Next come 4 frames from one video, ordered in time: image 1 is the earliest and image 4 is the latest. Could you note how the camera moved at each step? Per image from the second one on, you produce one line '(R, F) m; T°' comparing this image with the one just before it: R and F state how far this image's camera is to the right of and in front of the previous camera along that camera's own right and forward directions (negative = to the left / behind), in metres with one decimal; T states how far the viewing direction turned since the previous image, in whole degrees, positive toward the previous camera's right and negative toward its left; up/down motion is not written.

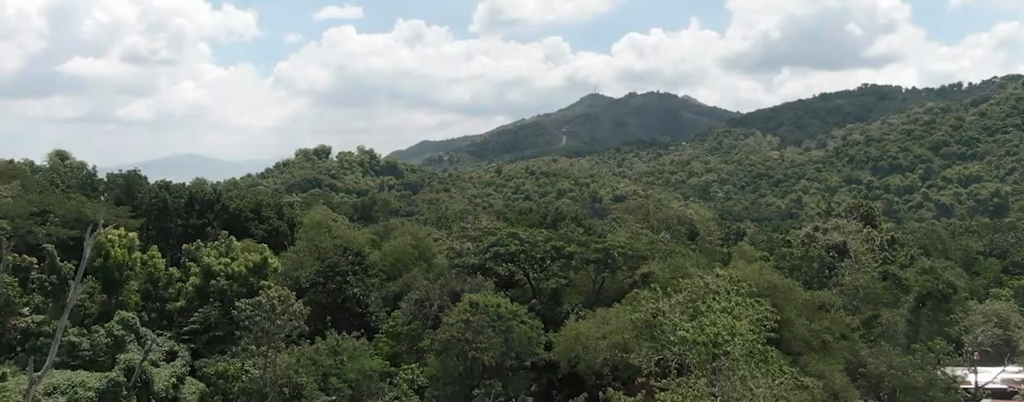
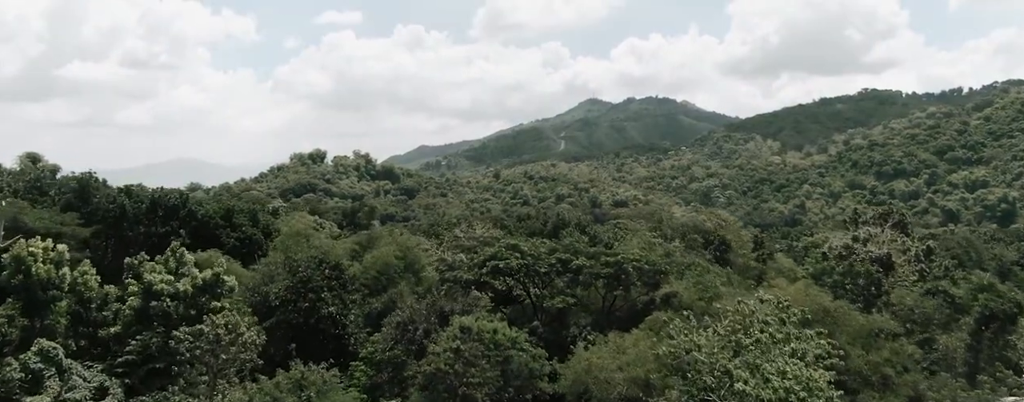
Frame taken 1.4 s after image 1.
(0.0, +1.4) m; 0°
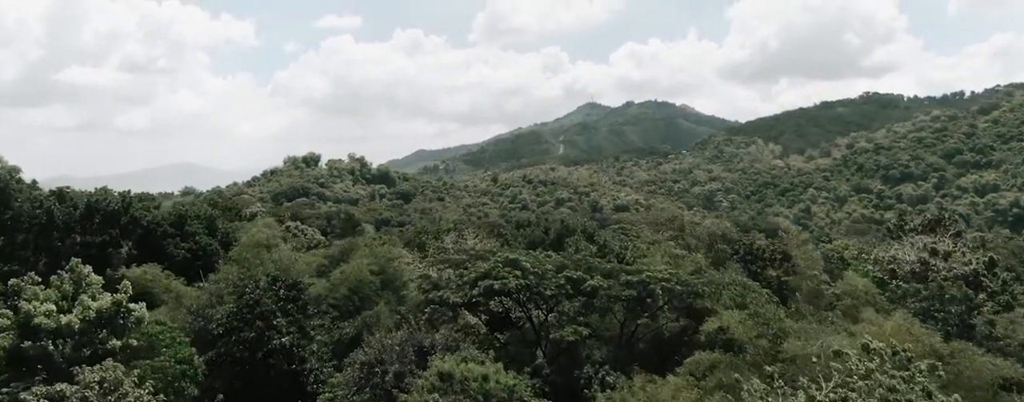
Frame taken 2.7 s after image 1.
(0.0, +1.9) m; 0°
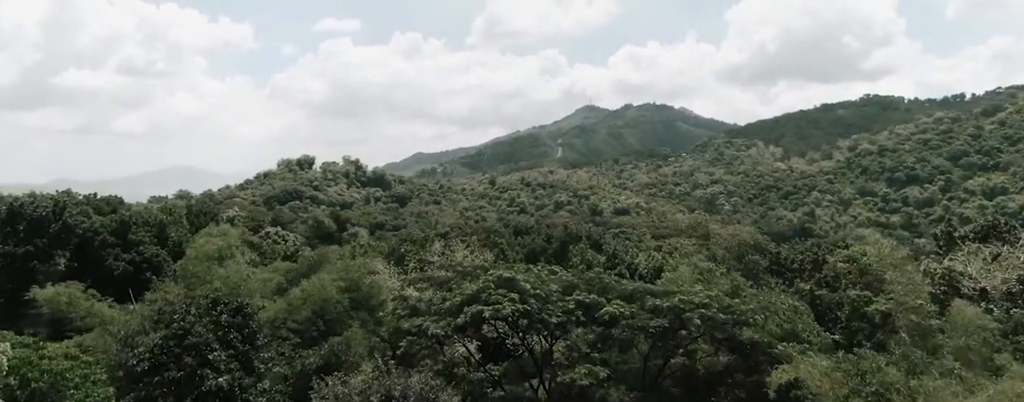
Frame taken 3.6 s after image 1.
(0.0, +1.6) m; 0°
